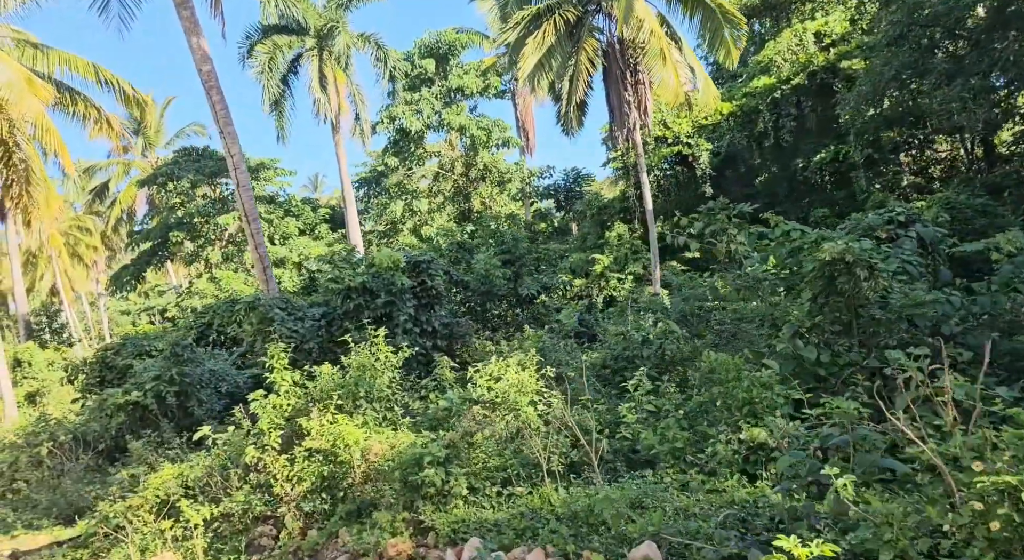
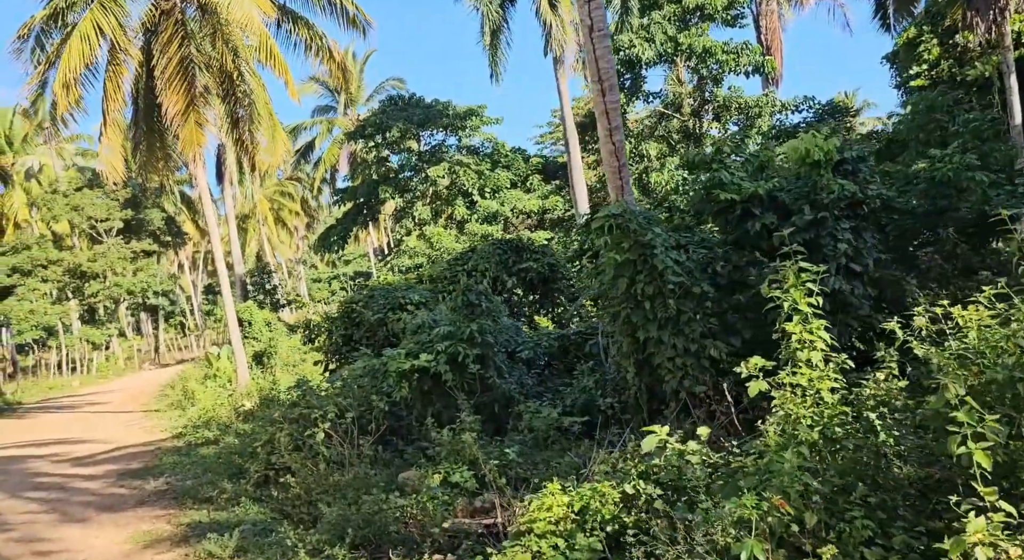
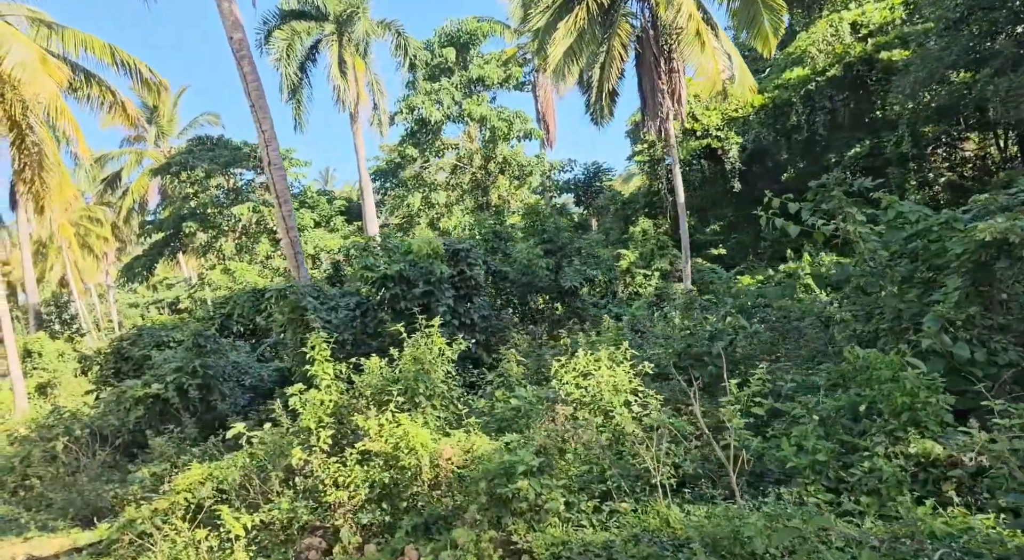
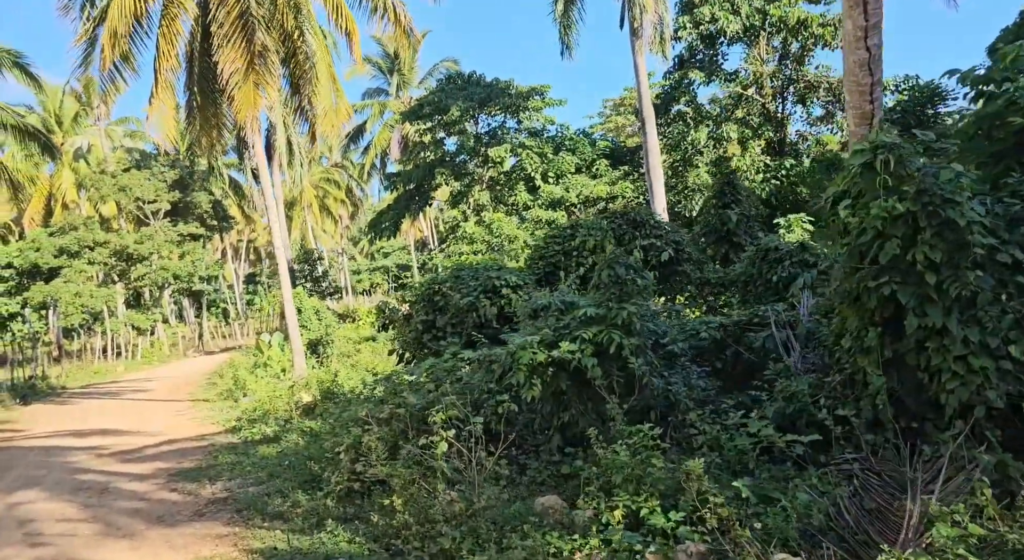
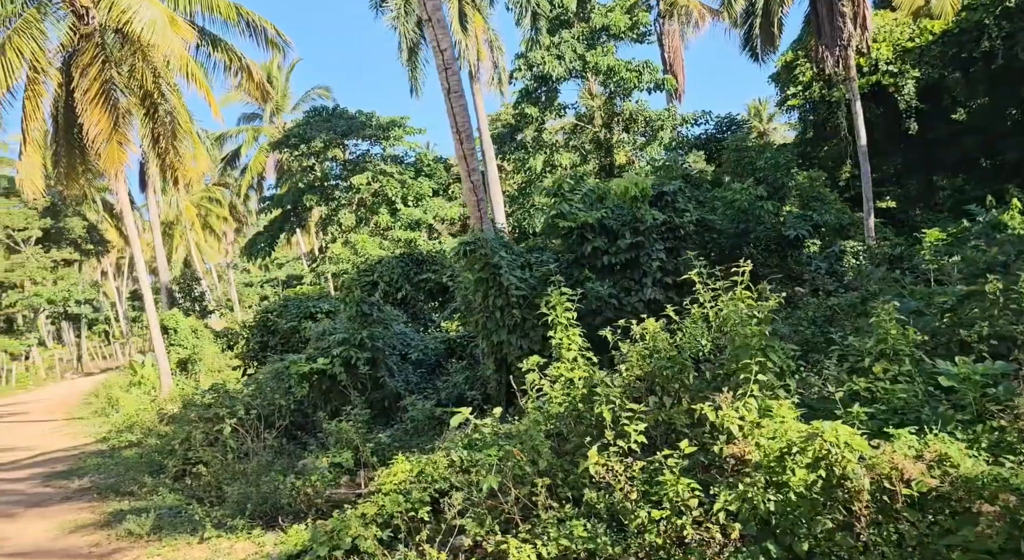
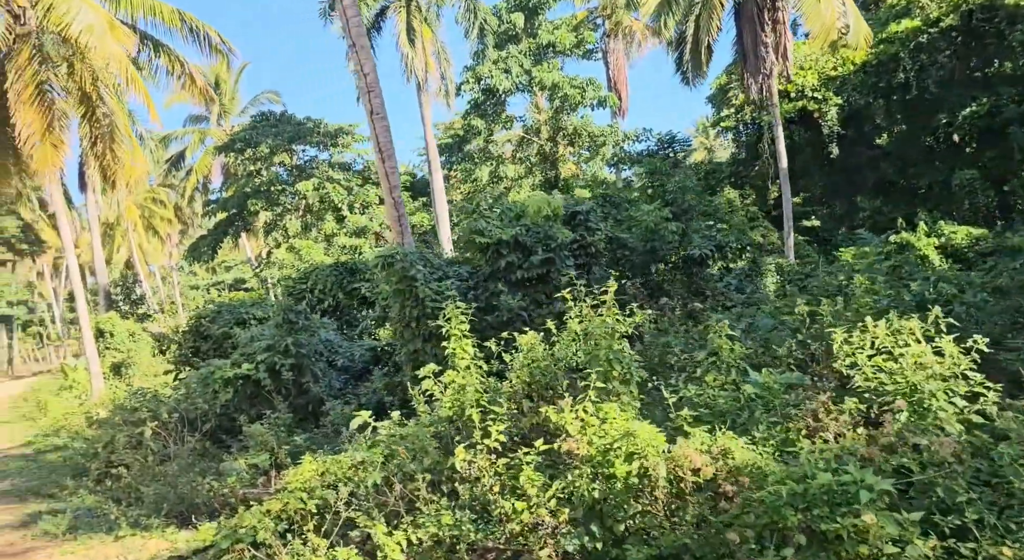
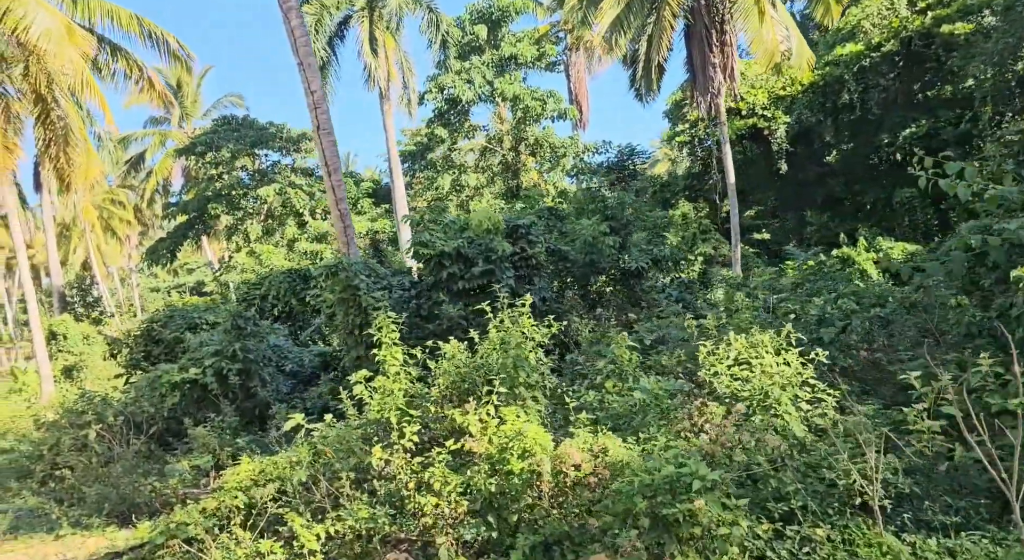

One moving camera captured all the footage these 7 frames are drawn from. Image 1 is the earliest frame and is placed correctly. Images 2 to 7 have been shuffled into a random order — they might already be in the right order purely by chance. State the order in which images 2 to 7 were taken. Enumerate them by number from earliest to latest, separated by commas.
3, 7, 6, 5, 2, 4
